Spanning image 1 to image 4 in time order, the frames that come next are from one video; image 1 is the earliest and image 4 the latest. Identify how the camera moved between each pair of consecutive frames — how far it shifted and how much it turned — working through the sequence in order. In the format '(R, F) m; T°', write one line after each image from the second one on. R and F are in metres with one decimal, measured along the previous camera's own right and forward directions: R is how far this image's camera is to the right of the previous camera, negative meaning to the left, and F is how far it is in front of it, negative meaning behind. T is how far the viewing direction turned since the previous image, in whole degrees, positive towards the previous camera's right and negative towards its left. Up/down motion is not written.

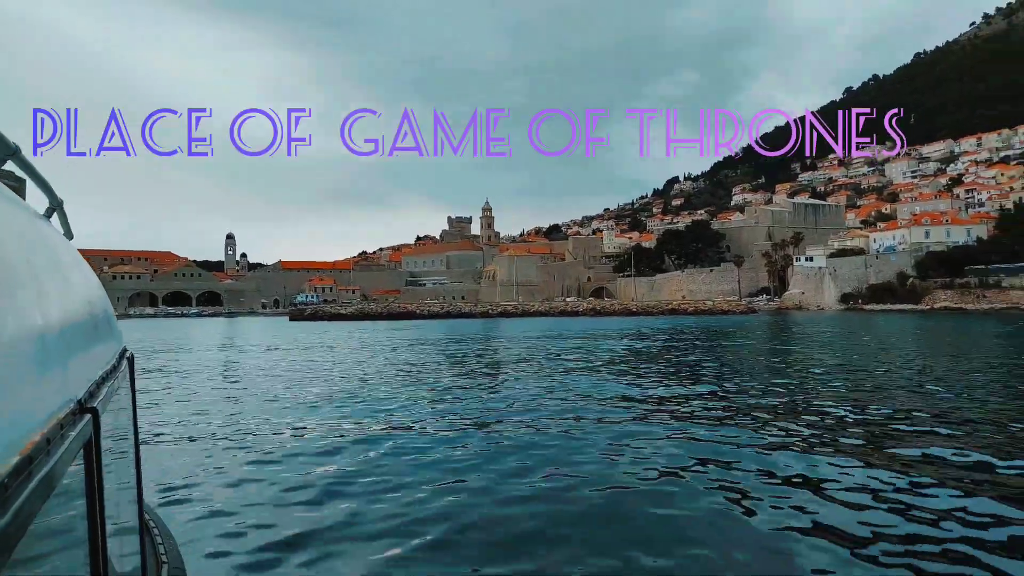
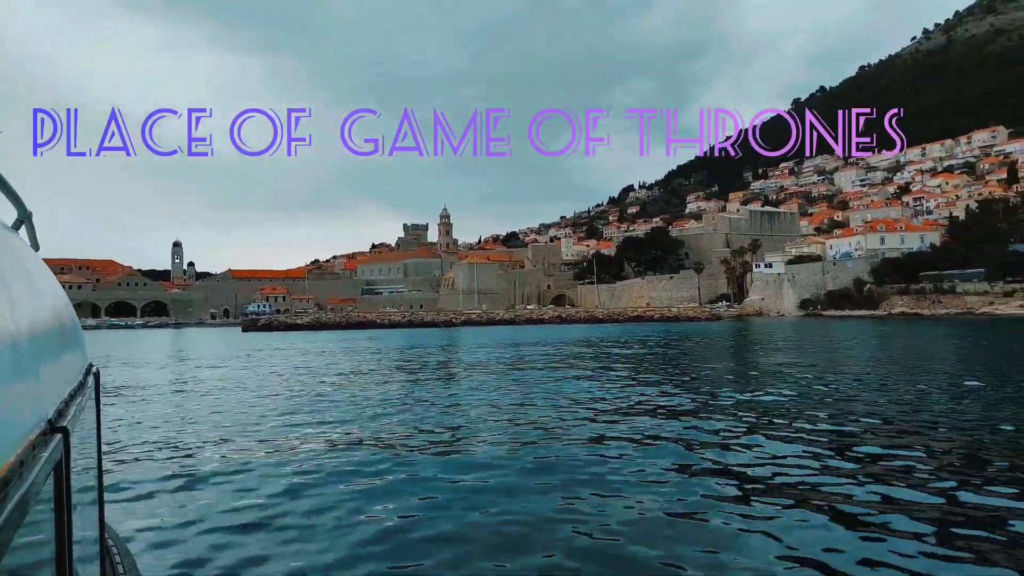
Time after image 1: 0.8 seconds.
(-0.2, +0.7) m; +4°
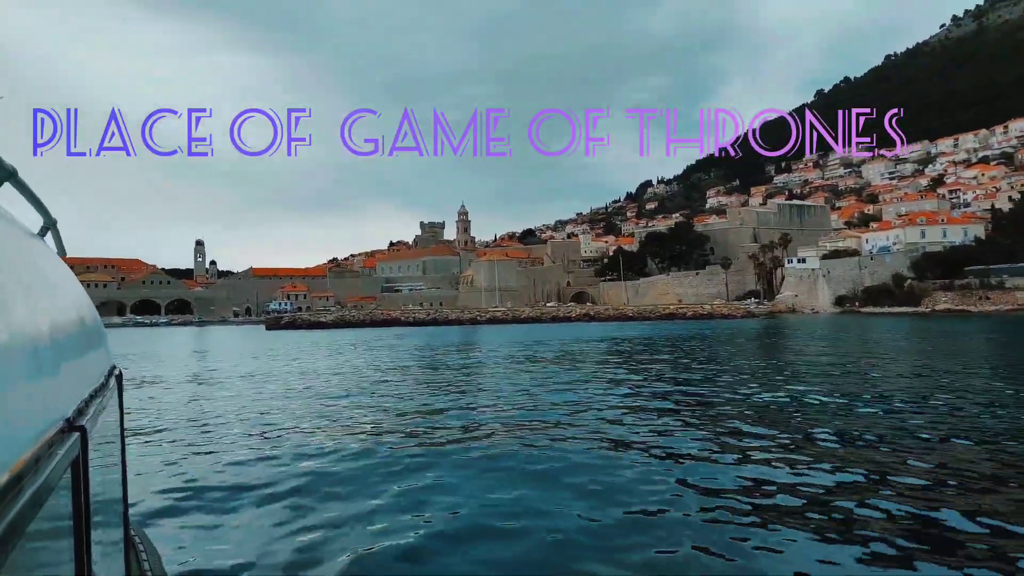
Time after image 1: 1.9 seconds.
(-0.3, +0.9) m; -2°
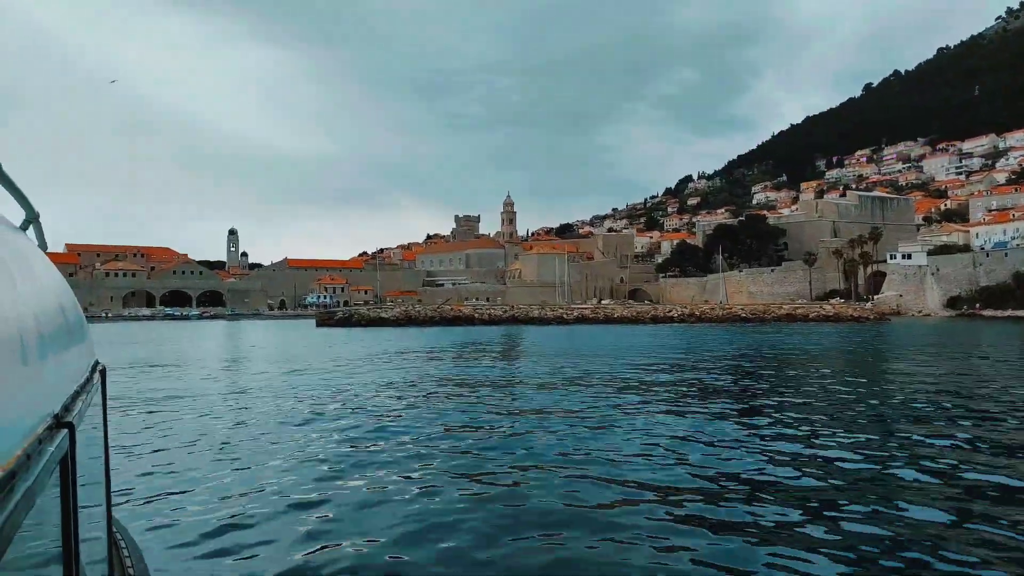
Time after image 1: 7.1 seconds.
(-2.4, +2.2) m; -2°
